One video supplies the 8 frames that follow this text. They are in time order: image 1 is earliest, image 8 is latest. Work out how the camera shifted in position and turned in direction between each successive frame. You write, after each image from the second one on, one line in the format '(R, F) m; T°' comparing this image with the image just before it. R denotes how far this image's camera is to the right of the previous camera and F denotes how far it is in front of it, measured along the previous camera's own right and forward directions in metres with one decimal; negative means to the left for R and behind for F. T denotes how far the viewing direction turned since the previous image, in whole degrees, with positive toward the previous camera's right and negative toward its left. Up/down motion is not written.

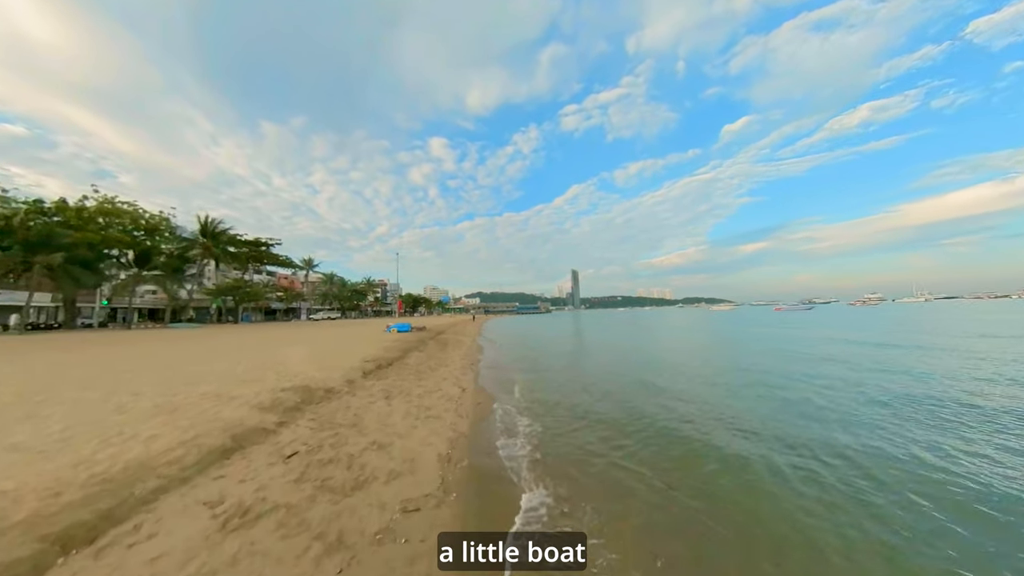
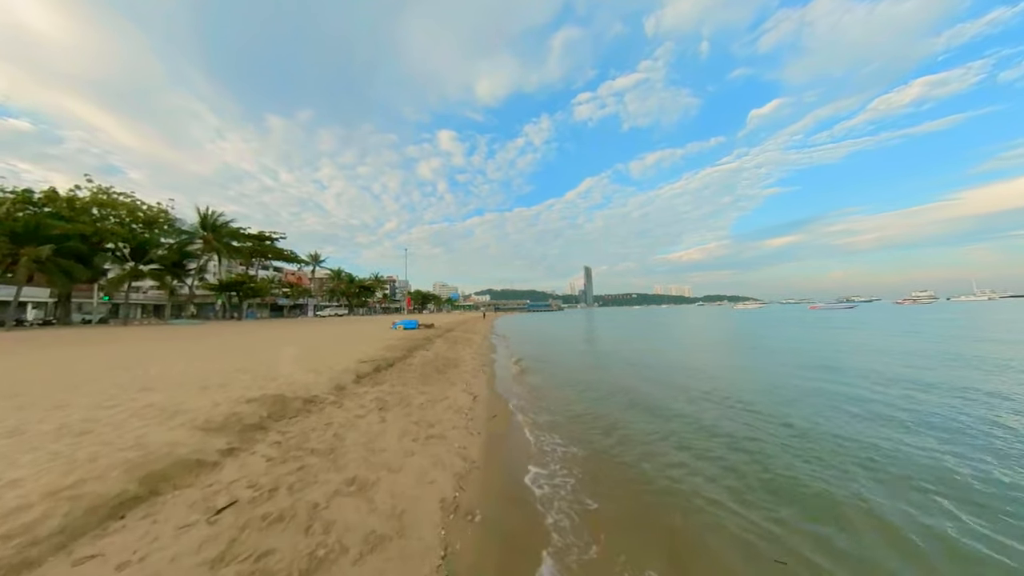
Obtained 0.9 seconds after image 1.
(-0.5, +1.7) m; -1°
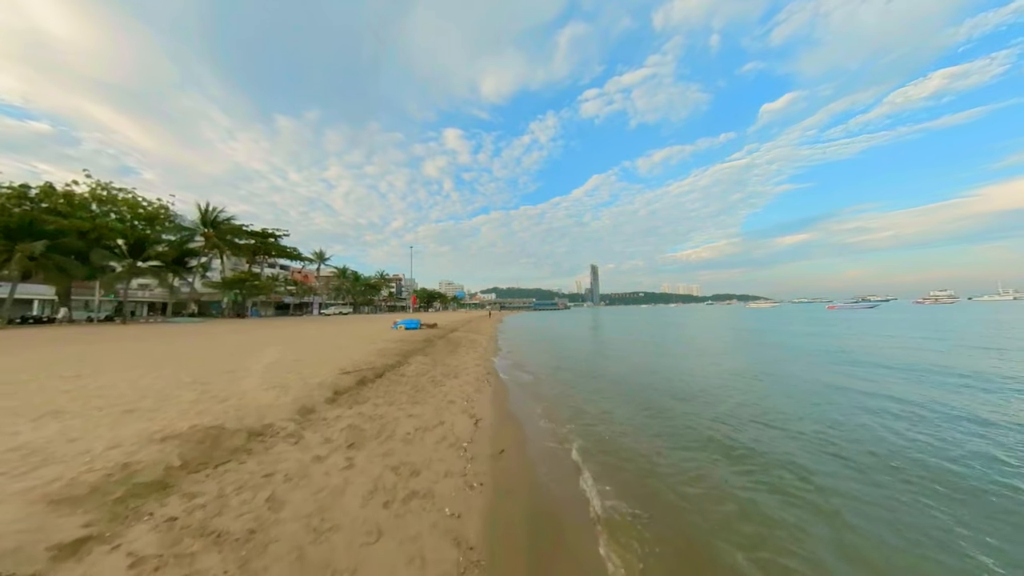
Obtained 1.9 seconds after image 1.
(-0.2, +1.9) m; -1°
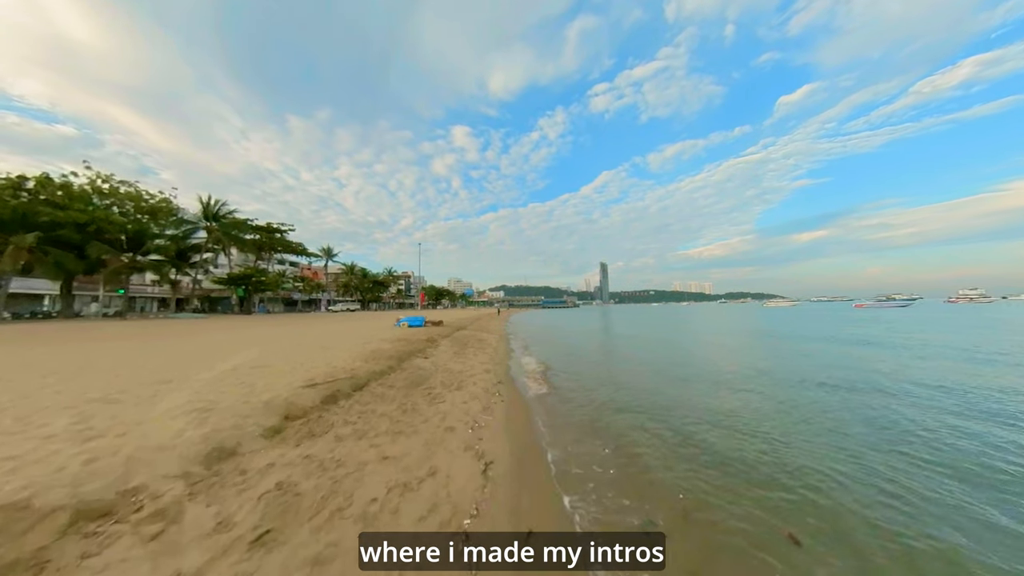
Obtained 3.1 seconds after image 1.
(-0.4, +2.6) m; -2°
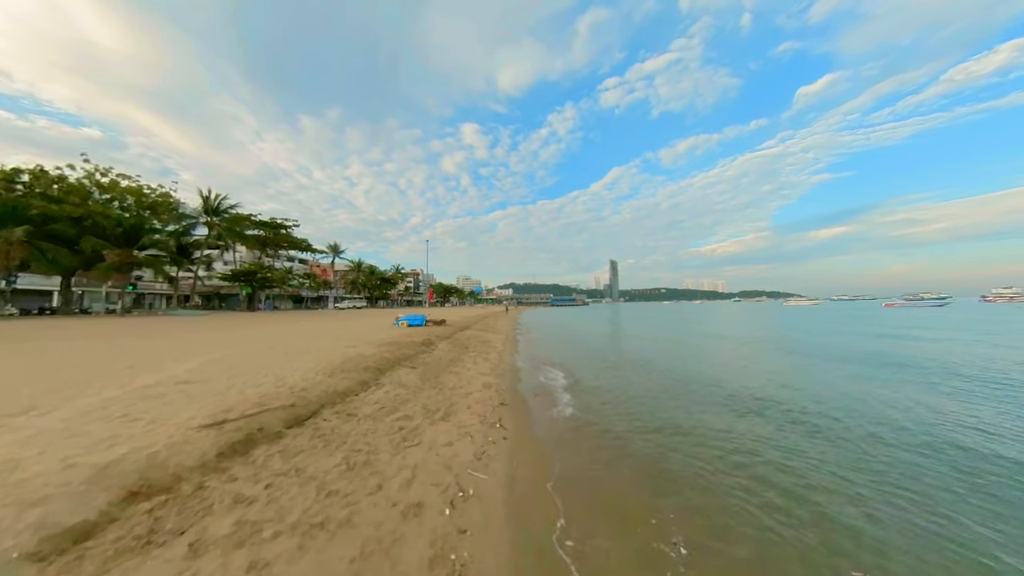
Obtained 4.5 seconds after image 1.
(0.0, +2.5) m; -2°
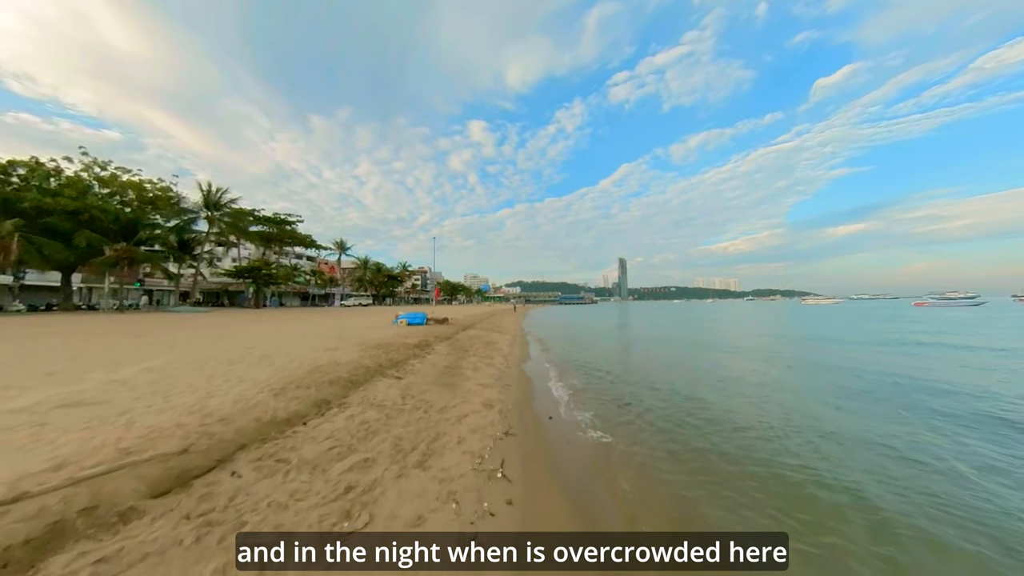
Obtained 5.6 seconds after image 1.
(0.0, +2.1) m; -2°
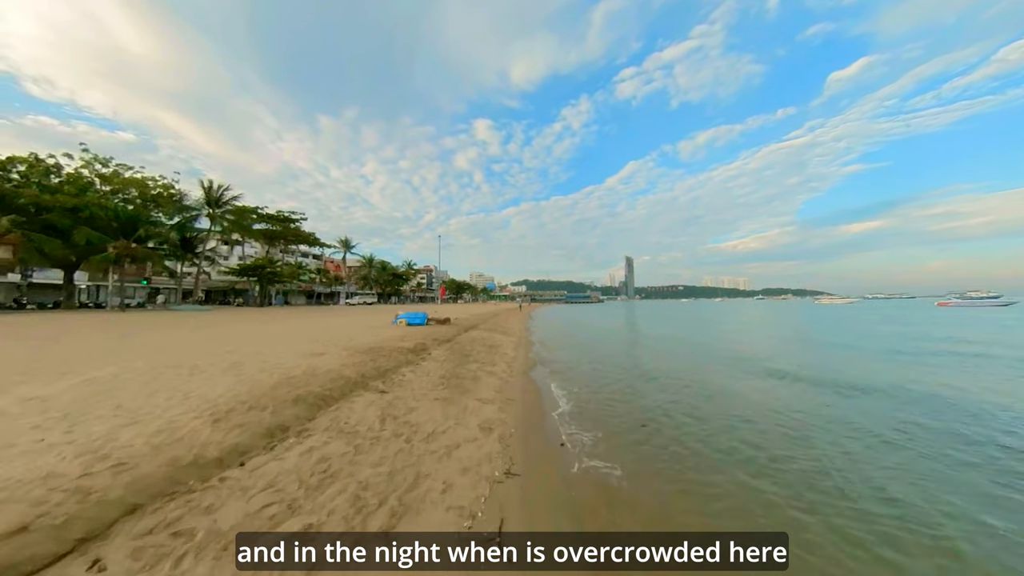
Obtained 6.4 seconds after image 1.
(0.0, +1.4) m; -1°
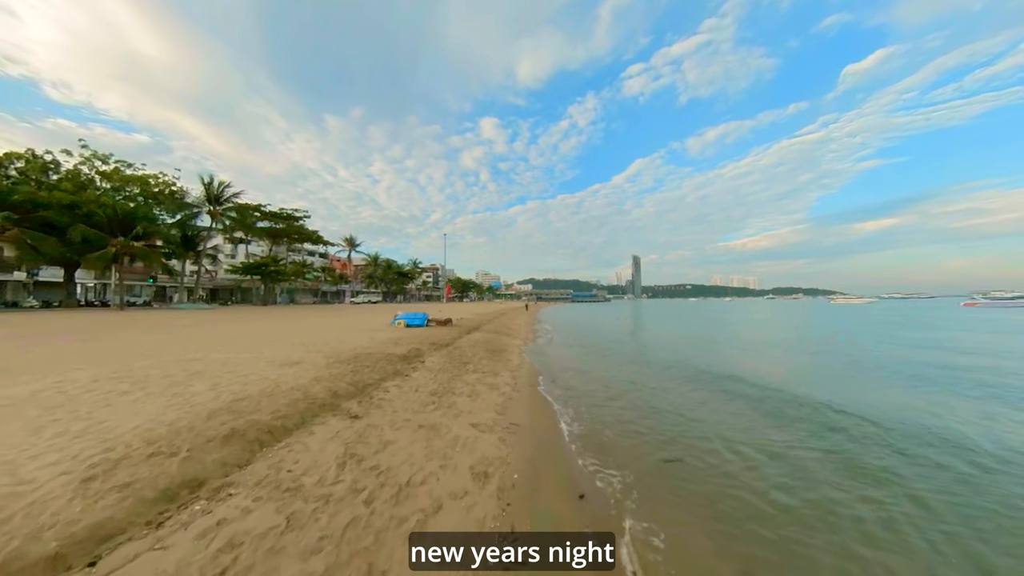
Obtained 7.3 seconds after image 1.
(0.0, +1.5) m; -1°
